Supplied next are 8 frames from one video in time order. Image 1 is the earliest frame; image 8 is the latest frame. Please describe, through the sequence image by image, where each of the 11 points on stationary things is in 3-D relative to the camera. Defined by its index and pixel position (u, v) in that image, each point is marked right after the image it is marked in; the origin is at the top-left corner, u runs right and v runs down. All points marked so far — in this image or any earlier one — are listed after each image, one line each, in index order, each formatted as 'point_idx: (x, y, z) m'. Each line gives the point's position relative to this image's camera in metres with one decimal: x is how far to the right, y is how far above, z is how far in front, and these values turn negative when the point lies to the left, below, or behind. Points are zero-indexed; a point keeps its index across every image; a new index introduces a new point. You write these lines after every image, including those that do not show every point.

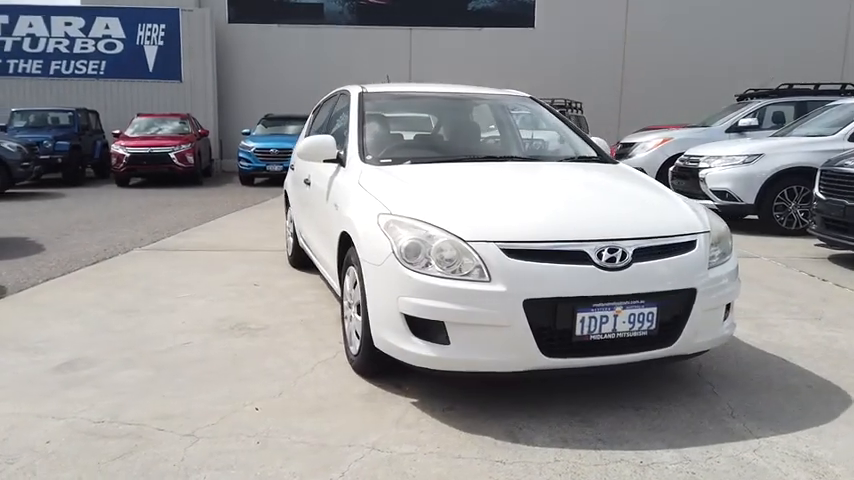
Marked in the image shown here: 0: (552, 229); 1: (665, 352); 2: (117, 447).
0: (+0.5, 0.0, +2.9) m
1: (+1.1, -0.5, +3.0) m
2: (-1.3, -0.8, +2.6) m
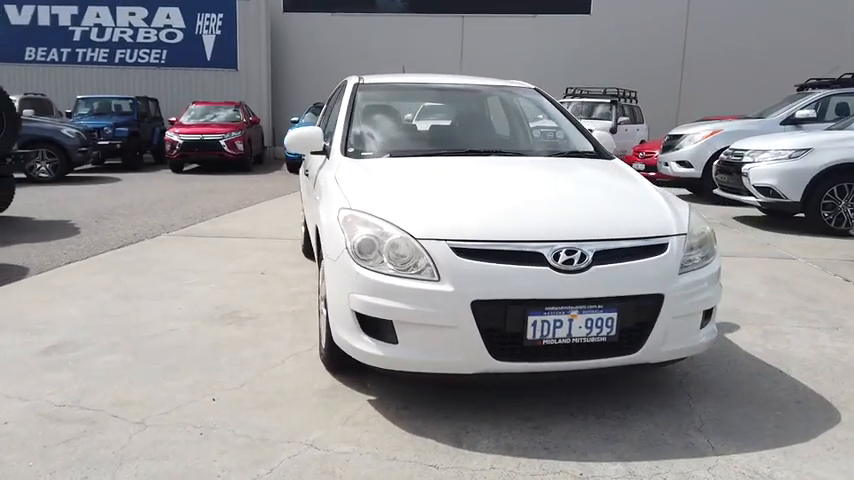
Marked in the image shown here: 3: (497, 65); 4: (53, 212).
0: (+0.3, +0.1, +2.8) m
1: (+0.9, -0.5, +2.9) m
2: (-1.5, -0.8, +2.7) m
3: (+2.4, +5.4, +20.1) m
4: (-5.6, +0.4, +9.9) m
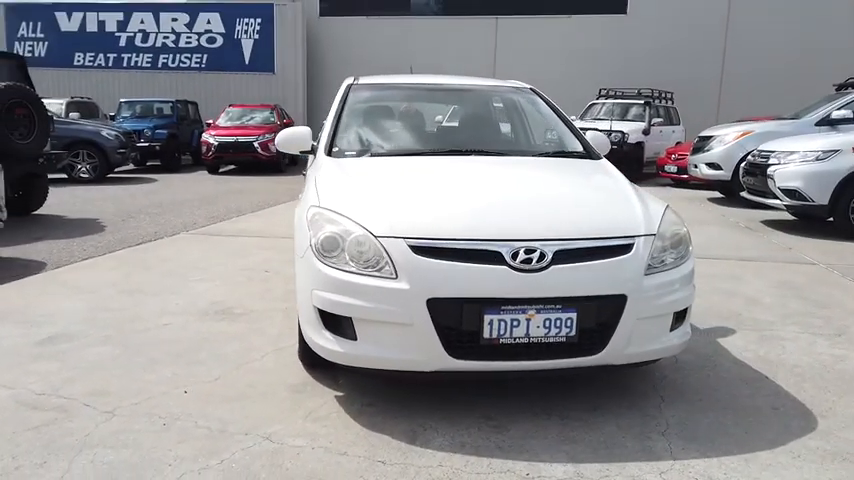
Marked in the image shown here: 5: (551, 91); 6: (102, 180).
0: (+0.2, +0.1, +2.8) m
1: (+0.7, -0.5, +2.8) m
2: (-1.7, -0.8, +2.8) m
3: (+3.3, +5.4, +20.0) m
4: (-5.3, +0.5, +10.3) m
5: (+3.9, +4.6, +19.9) m
6: (-7.4, +1.4, +14.8) m
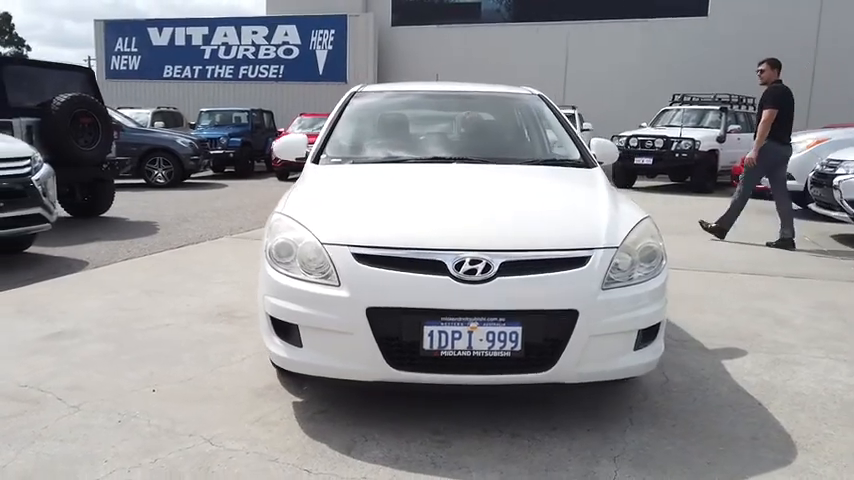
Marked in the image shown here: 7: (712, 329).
0: (-0.1, 0.0, +2.7) m
1: (+0.5, -0.6, +2.7) m
2: (-1.9, -0.8, +3.0) m
3: (+5.3, +5.0, +19.5) m
4: (-4.6, +0.4, +10.8) m
5: (+5.9, +4.2, +19.3) m
6: (-6.0, +1.3, +15.6) m
7: (+2.0, -0.6, +4.6) m
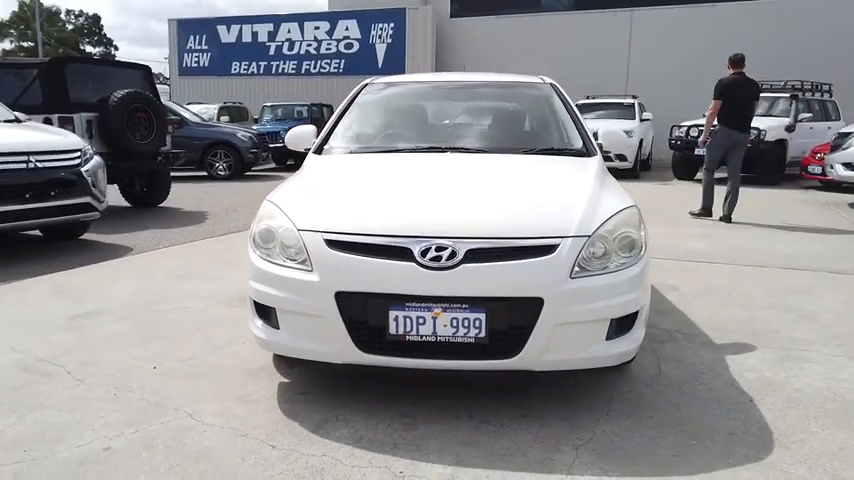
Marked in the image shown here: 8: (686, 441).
0: (-0.2, +0.1, +2.8) m
1: (+0.3, -0.5, +2.7) m
2: (-2.0, -0.7, +3.3) m
3: (+6.9, +5.2, +18.9) m
4: (-3.9, +0.6, +11.3) m
5: (+7.4, +4.4, +18.6) m
6: (-4.8, +1.6, +16.2) m
7: (+2.0, -0.6, +4.4) m
8: (+1.1, -0.8, +2.7) m
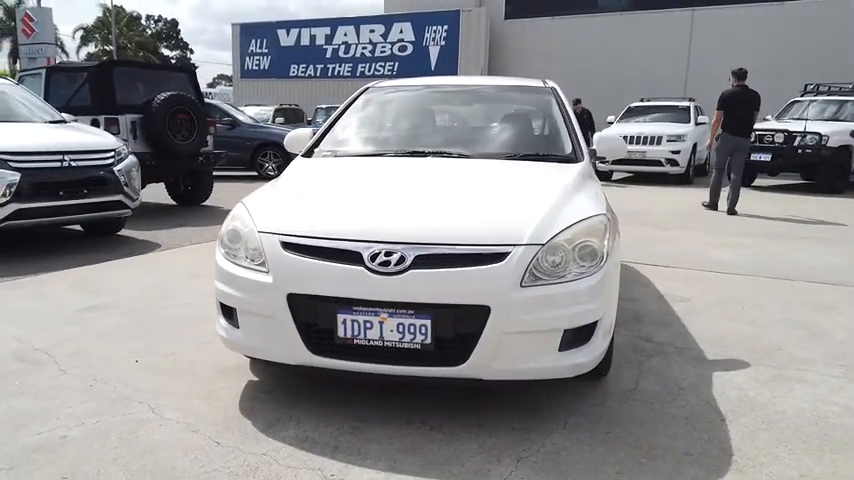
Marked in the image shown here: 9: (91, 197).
0: (-0.4, +0.1, +2.8) m
1: (+0.1, -0.5, +2.7) m
2: (-2.2, -0.7, +3.4) m
3: (+8.2, +5.0, +18.2) m
4: (-3.3, +0.6, +11.6) m
5: (+8.7, +4.2, +17.9) m
6: (-3.7, +1.6, +16.6) m
7: (+1.9, -0.6, +4.2) m
8: (+0.8, -0.9, +2.6) m
9: (-3.5, +0.5, +6.8) m
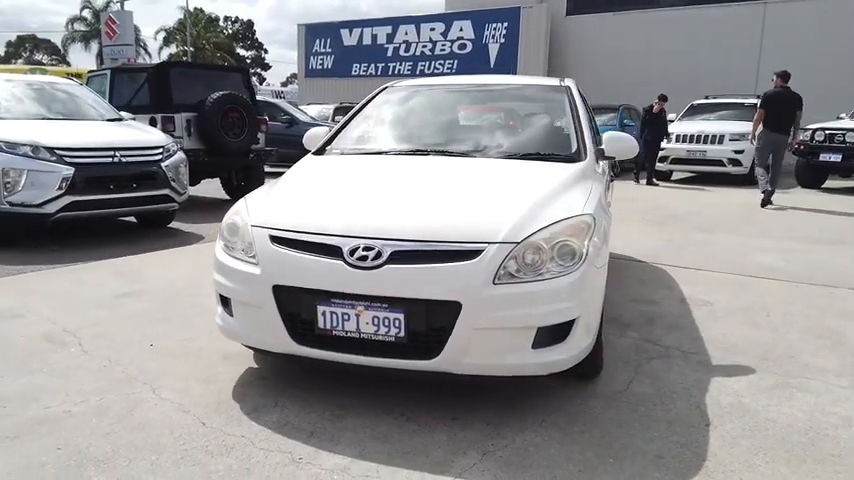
0: (-0.5, +0.1, +3.0) m
1: (0.0, -0.5, +2.8) m
2: (-2.2, -0.6, +3.7) m
3: (+9.7, +4.9, +17.3) m
4: (-2.5, +0.7, +12.0) m
5: (+10.2, +4.1, +17.0) m
6: (-2.4, +1.7, +17.0) m
7: (+2.0, -0.7, +4.1) m
8: (+0.7, -0.9, +2.6) m
9: (-3.2, +0.5, +7.2) m
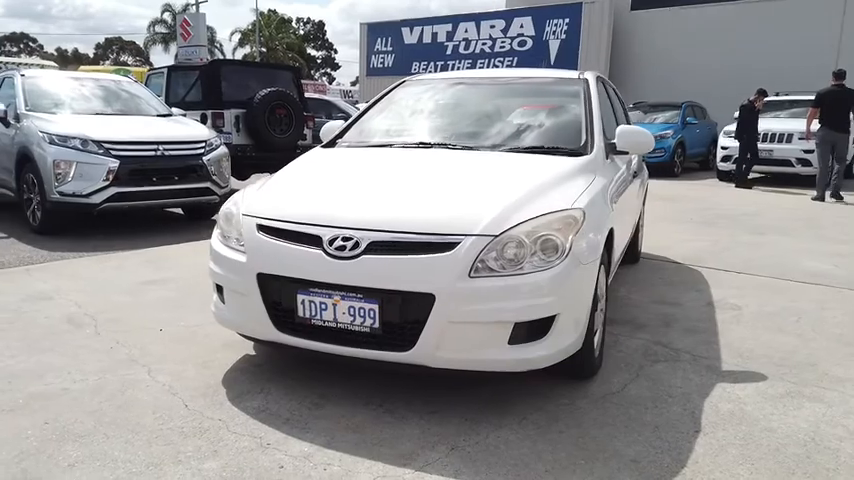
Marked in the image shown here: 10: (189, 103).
0: (-0.6, +0.1, +3.0) m
1: (-0.1, -0.5, +2.8) m
2: (-2.2, -0.5, +3.9) m
3: (+11.1, +4.7, +16.3) m
4: (-1.6, +0.8, +12.2) m
5: (+11.5, +3.9, +15.9) m
6: (-1.1, +1.8, +17.1) m
7: (+2.0, -0.7, +3.9) m
8: (+0.6, -0.9, +2.5) m
9: (-2.8, +0.7, +7.5) m
10: (-3.9, +2.3, +10.8) m
